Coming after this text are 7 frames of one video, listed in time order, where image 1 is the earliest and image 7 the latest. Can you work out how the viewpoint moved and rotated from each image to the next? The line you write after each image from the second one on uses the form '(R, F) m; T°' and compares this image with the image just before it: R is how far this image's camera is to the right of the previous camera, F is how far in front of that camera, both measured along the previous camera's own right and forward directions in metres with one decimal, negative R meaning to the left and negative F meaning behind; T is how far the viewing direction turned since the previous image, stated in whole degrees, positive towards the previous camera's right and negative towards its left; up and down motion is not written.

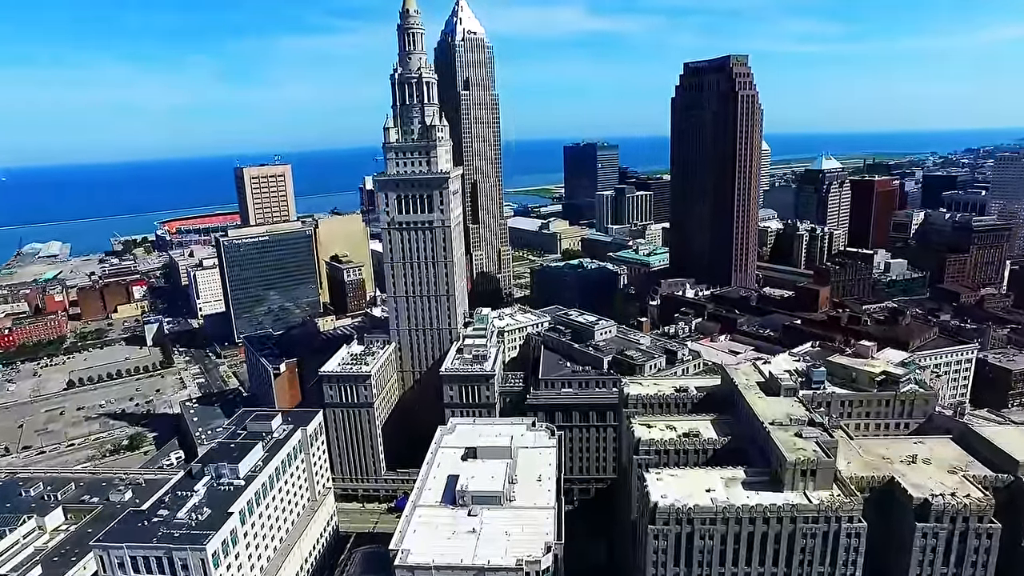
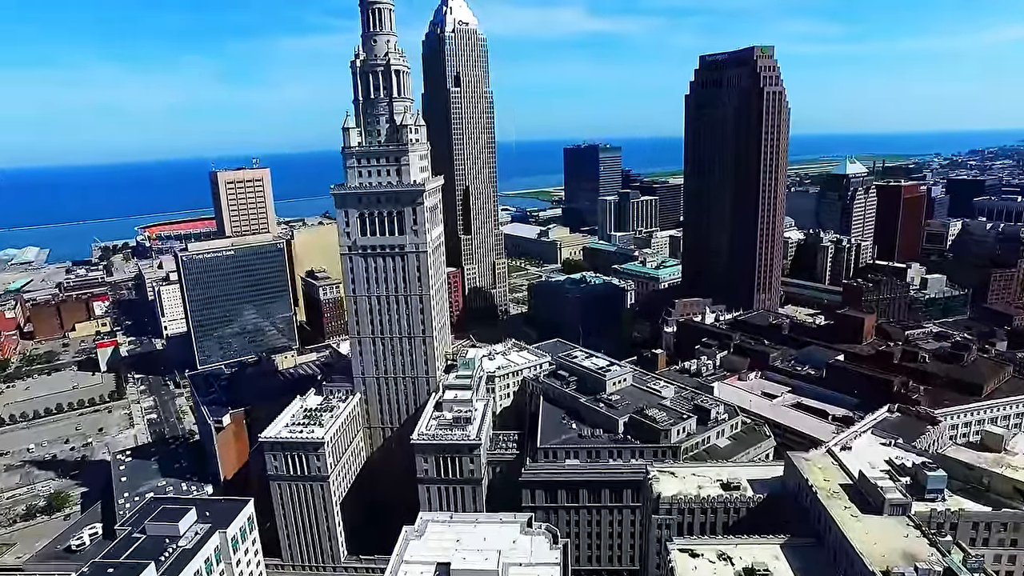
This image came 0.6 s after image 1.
(+1.1, +24.3) m; 0°
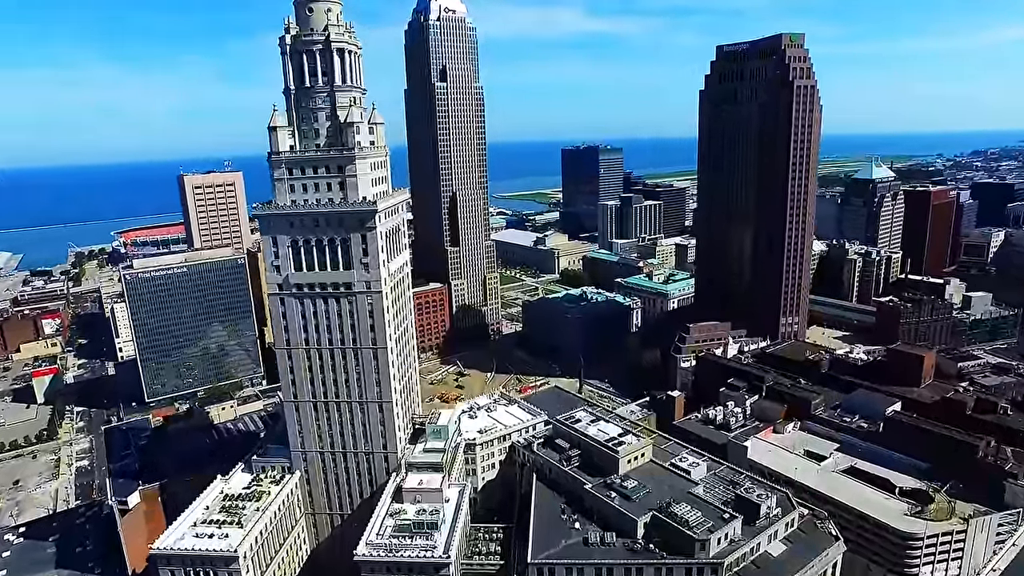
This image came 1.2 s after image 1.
(+1.7, +24.4) m; 0°
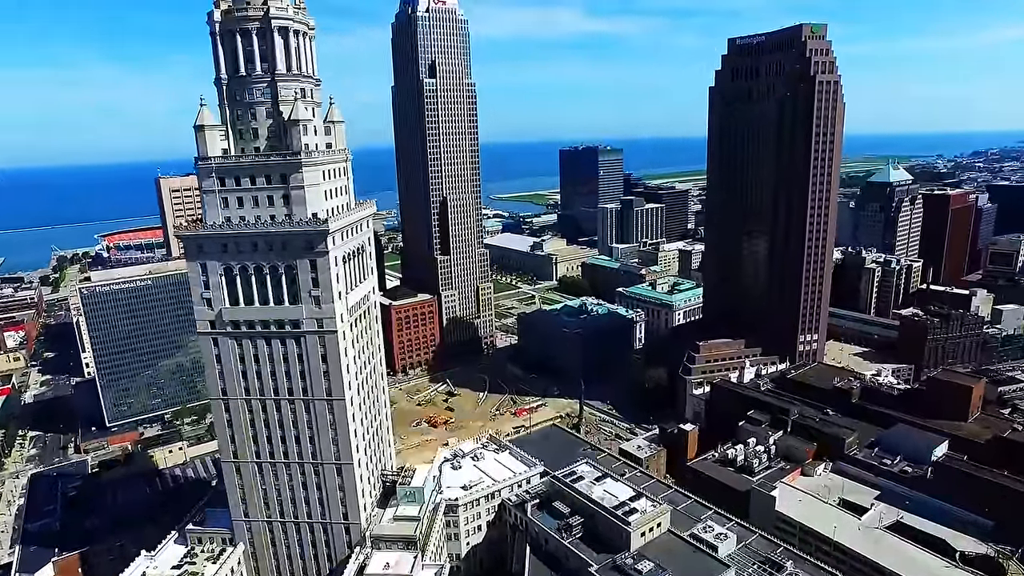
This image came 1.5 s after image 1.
(+1.0, +14.6) m; 0°
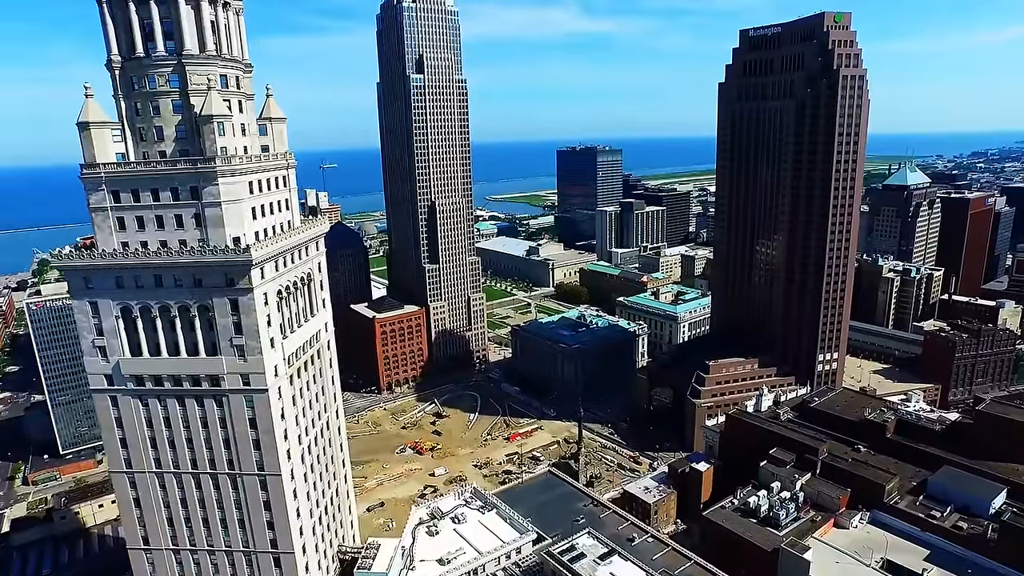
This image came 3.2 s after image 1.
(+1.1, +13.6) m; 0°
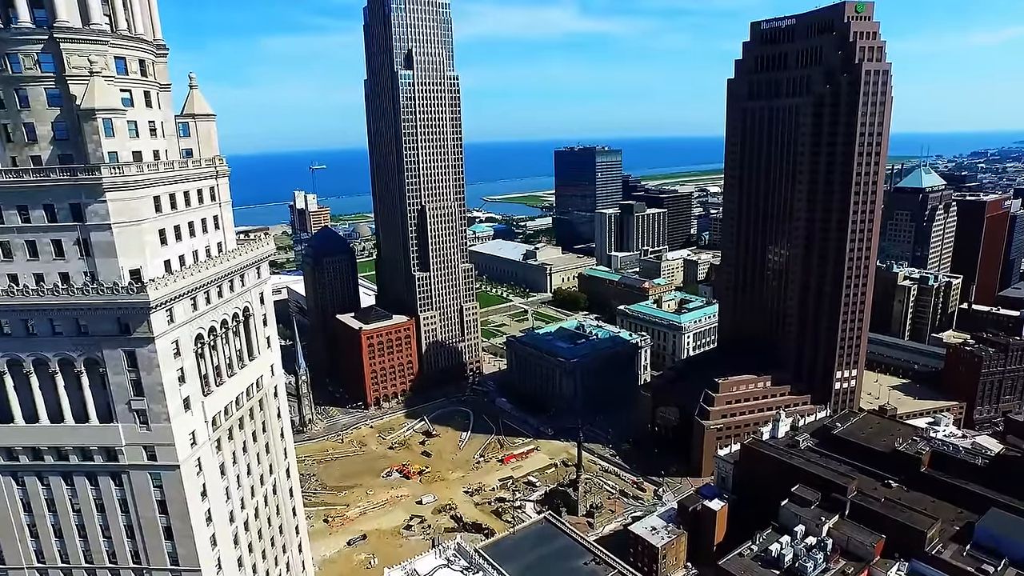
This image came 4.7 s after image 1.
(+0.8, +10.6) m; 0°
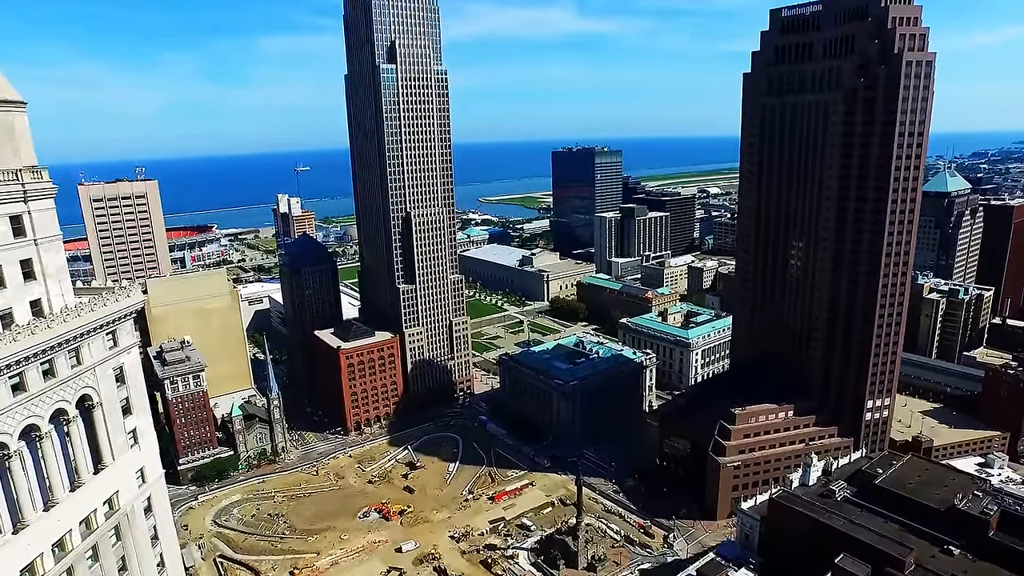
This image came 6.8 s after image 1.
(+1.1, +15.0) m; 0°
